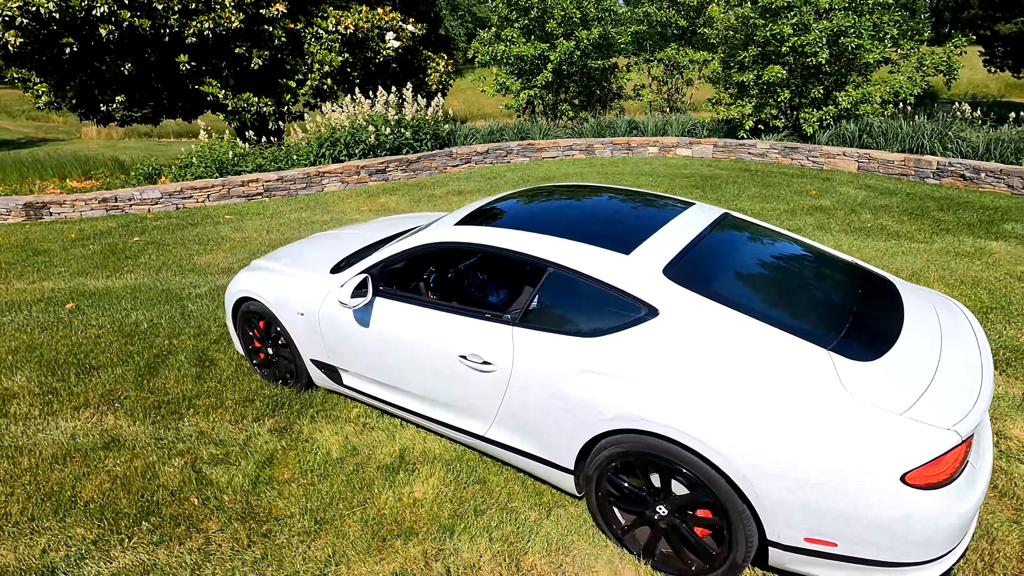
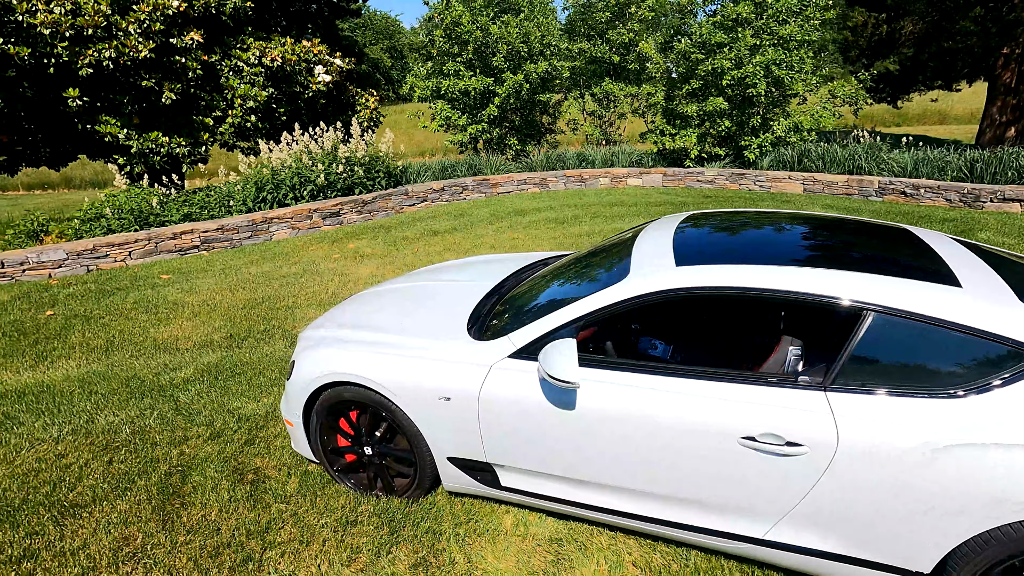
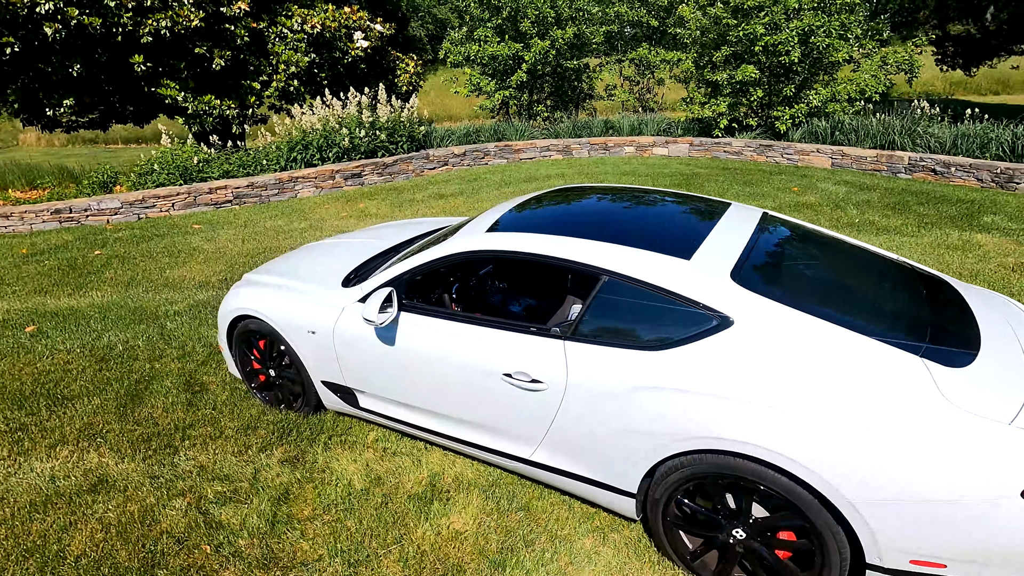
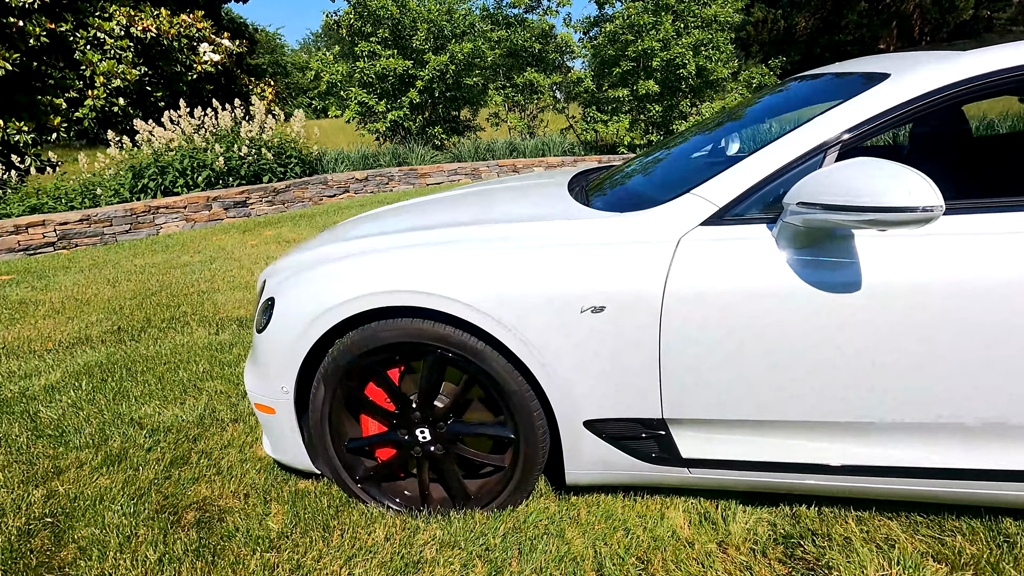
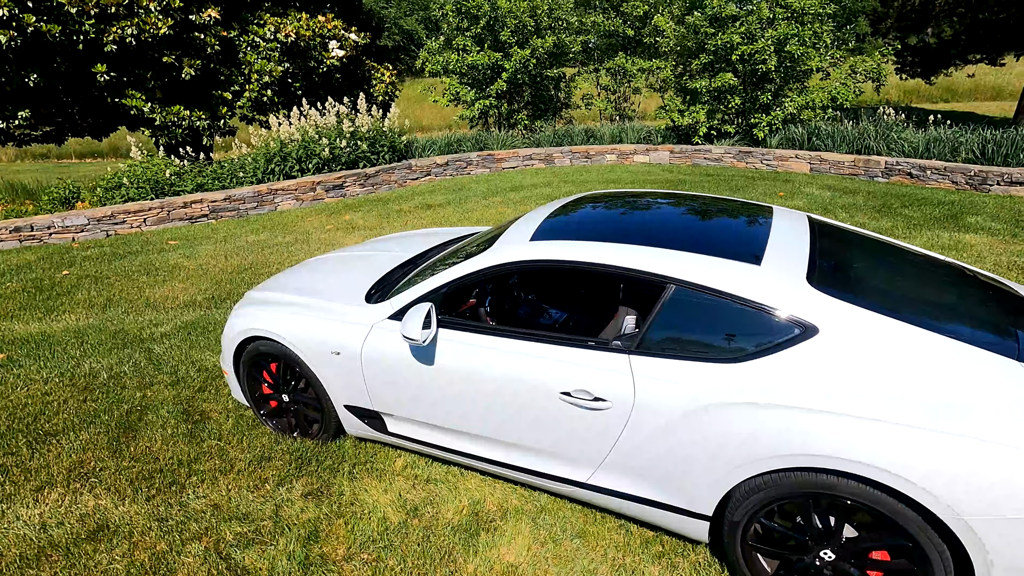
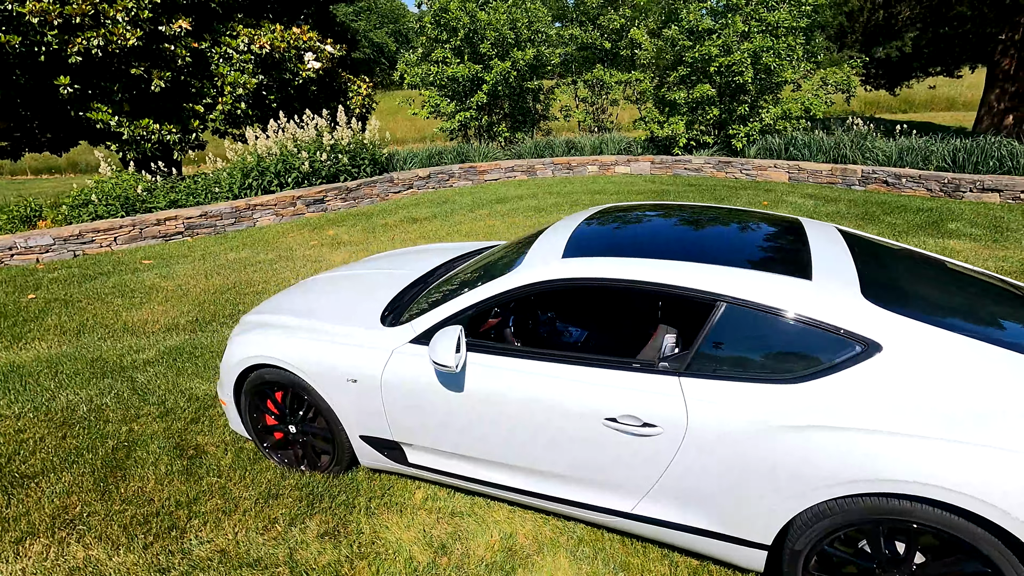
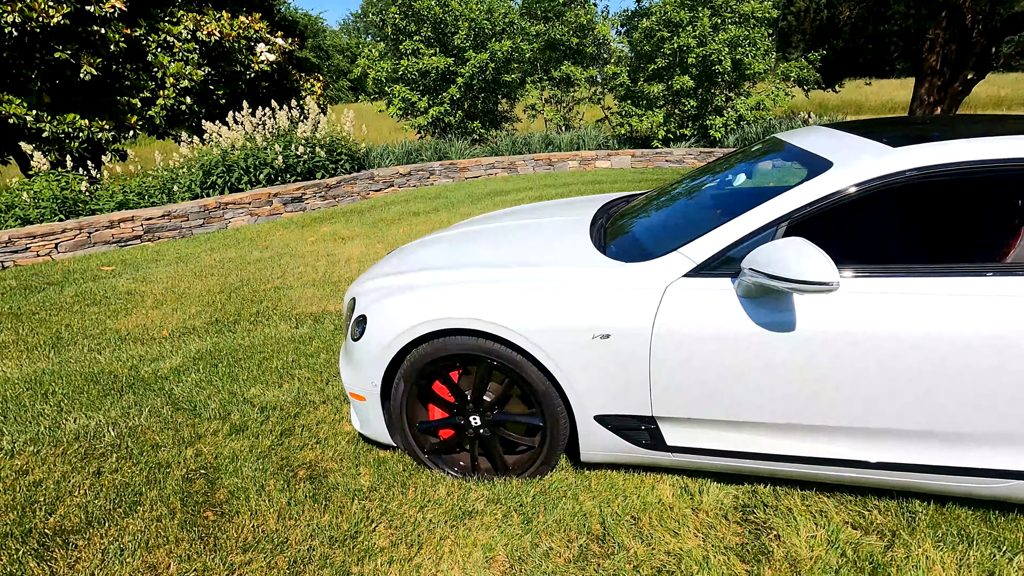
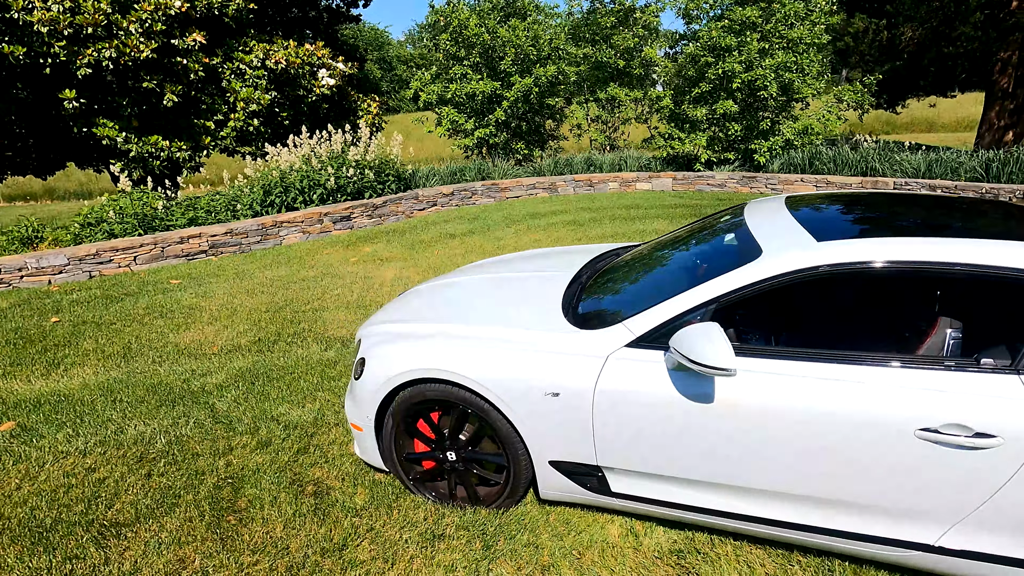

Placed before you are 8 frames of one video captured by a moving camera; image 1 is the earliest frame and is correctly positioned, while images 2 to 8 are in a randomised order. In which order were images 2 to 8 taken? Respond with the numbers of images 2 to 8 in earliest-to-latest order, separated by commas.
3, 5, 6, 2, 8, 7, 4
